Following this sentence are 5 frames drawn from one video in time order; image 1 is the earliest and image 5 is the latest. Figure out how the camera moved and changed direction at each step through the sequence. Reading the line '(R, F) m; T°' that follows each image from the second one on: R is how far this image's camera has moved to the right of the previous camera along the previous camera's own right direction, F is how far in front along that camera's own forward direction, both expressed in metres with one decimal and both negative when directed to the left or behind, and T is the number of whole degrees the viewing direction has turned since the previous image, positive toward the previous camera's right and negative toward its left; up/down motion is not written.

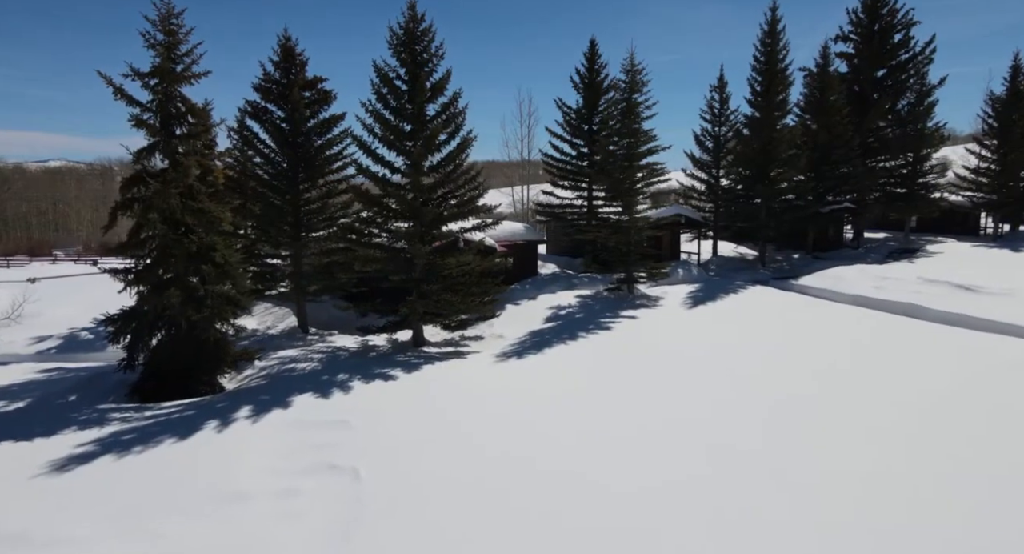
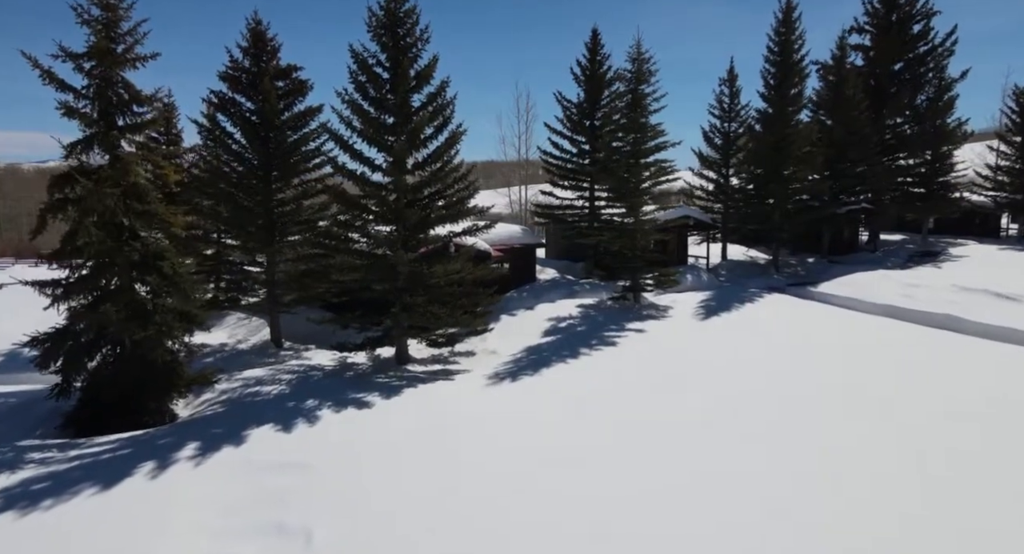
(+0.2, +1.9) m; 0°
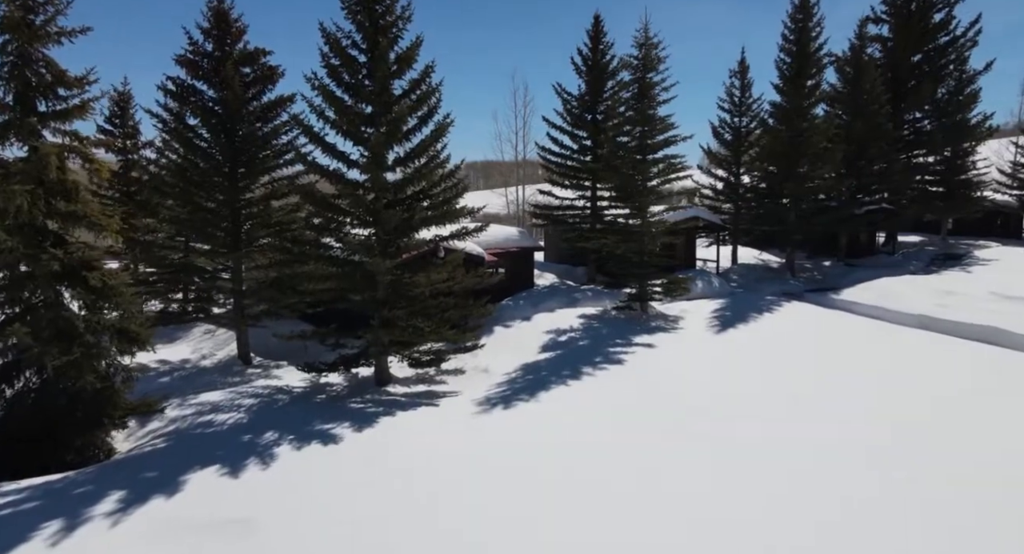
(+0.2, +1.9) m; 0°
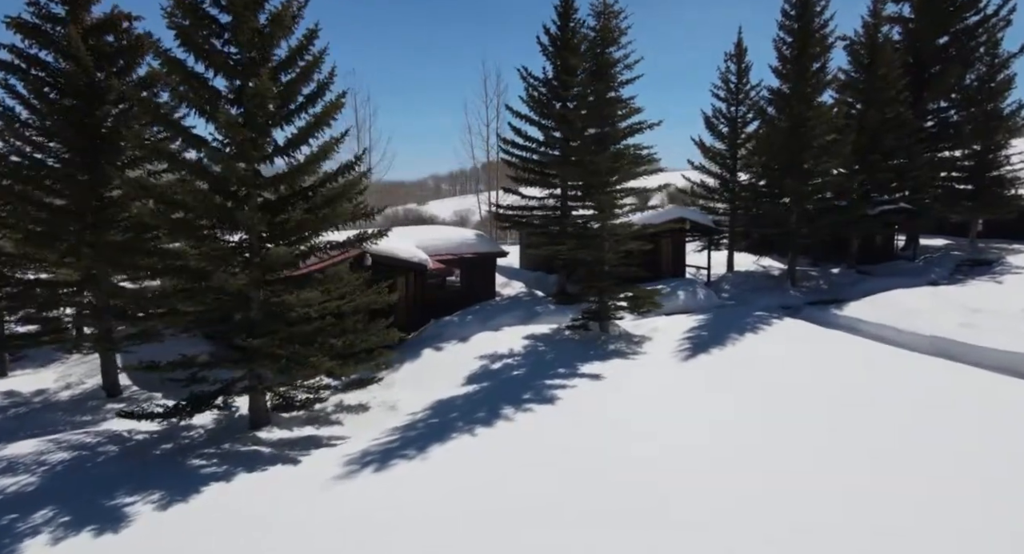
(+2.2, +3.0) m; -2°
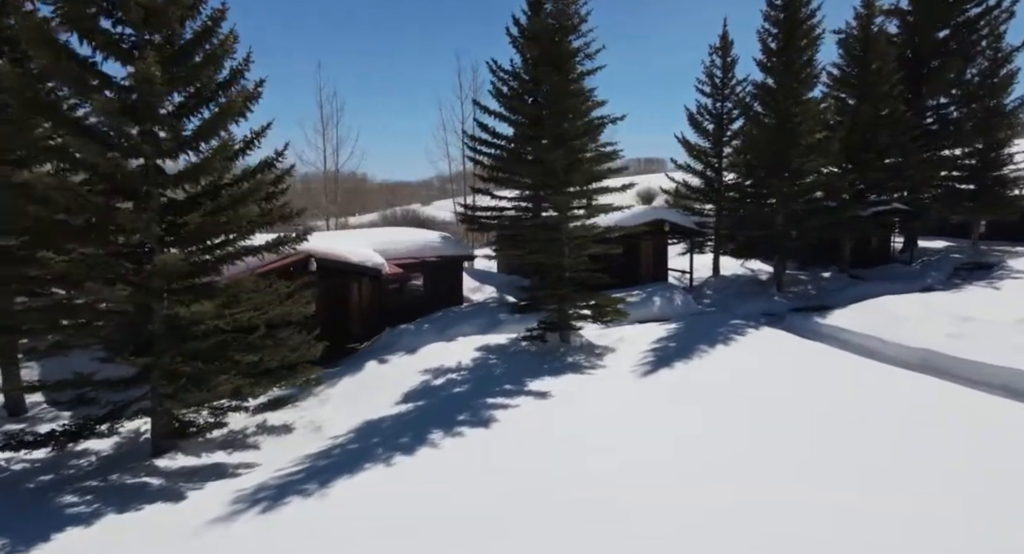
(+1.2, +1.3) m; 0°
